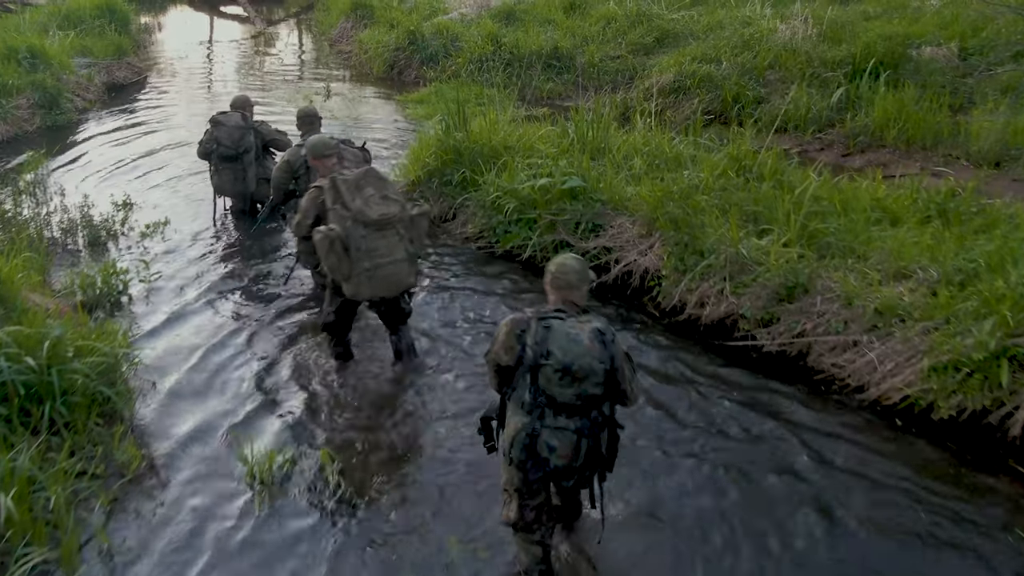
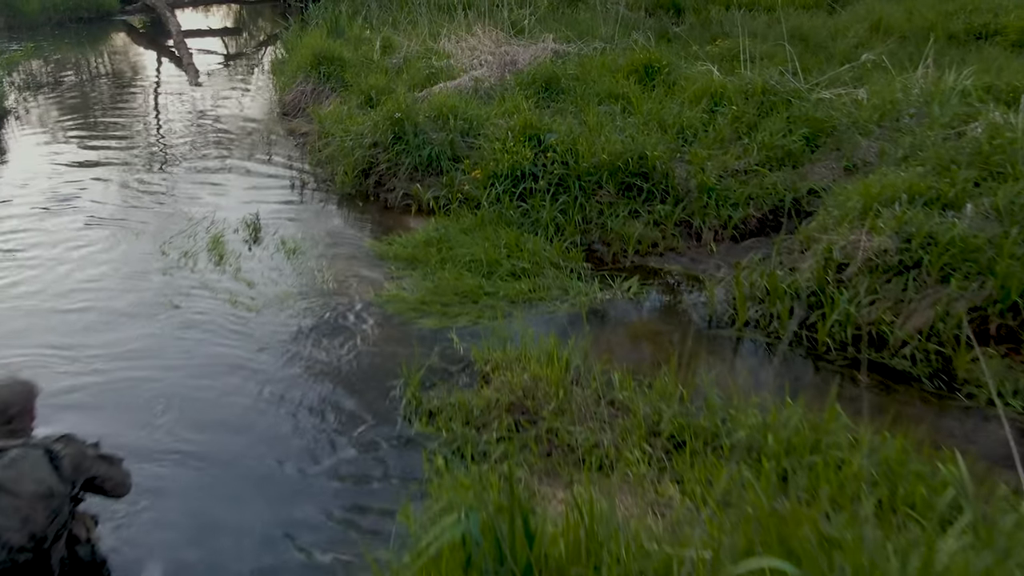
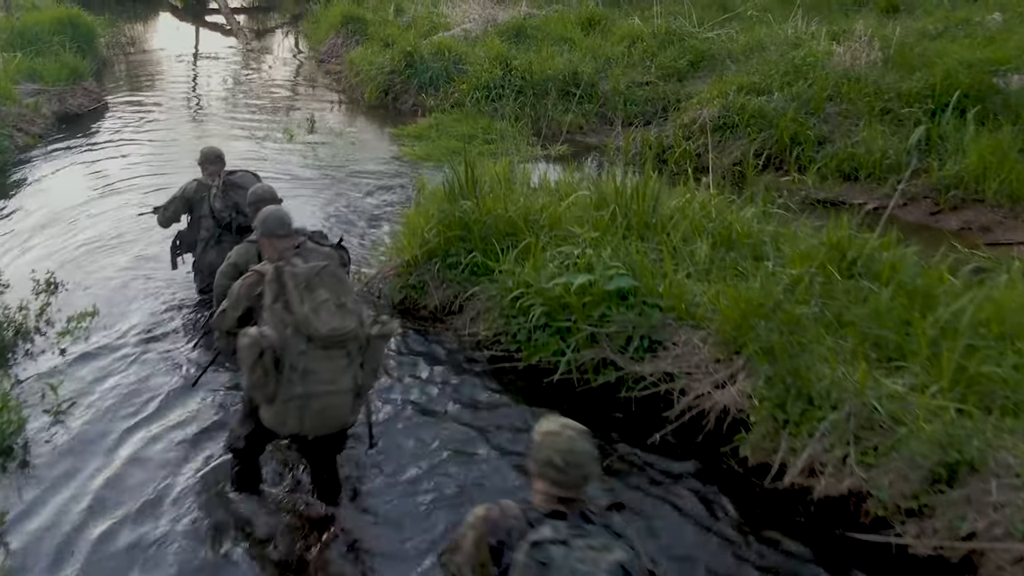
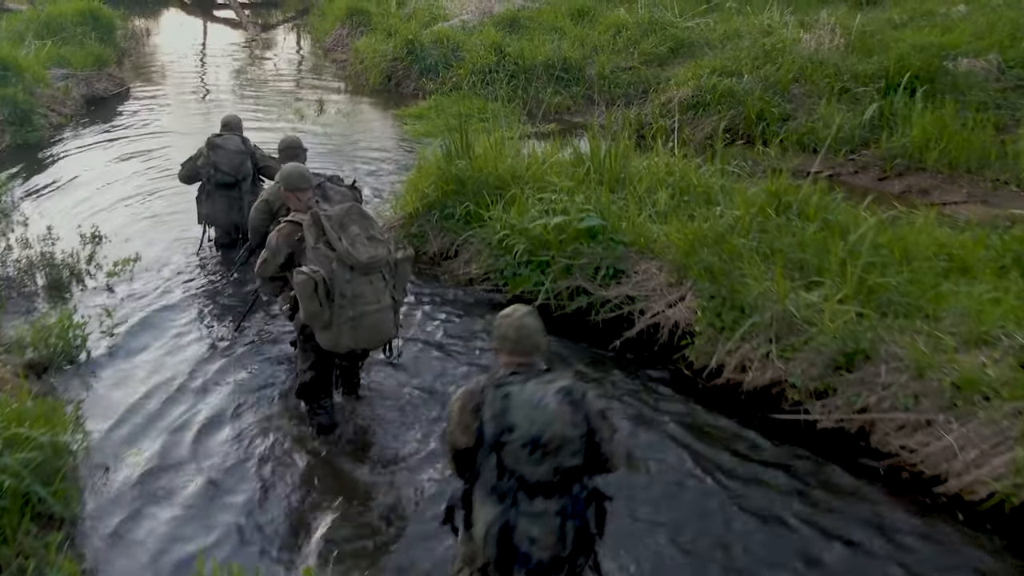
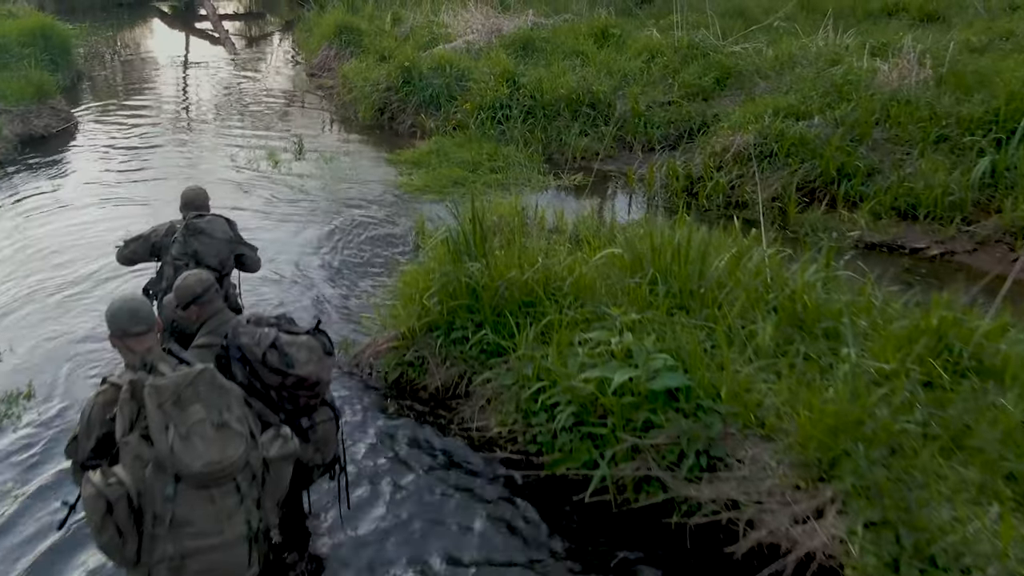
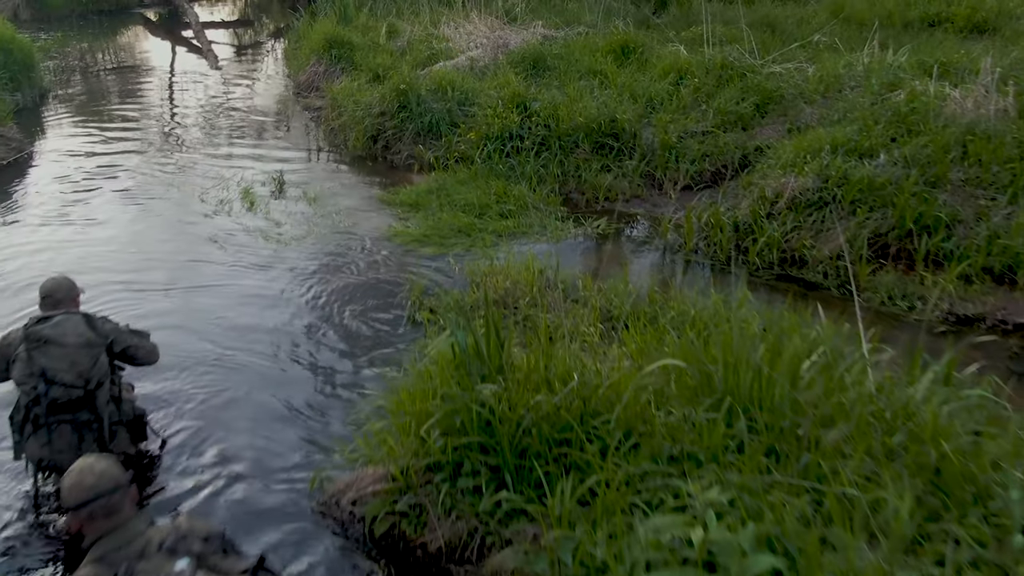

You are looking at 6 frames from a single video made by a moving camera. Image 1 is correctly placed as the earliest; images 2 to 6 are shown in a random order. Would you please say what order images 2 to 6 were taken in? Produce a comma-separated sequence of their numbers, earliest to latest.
4, 3, 5, 6, 2
